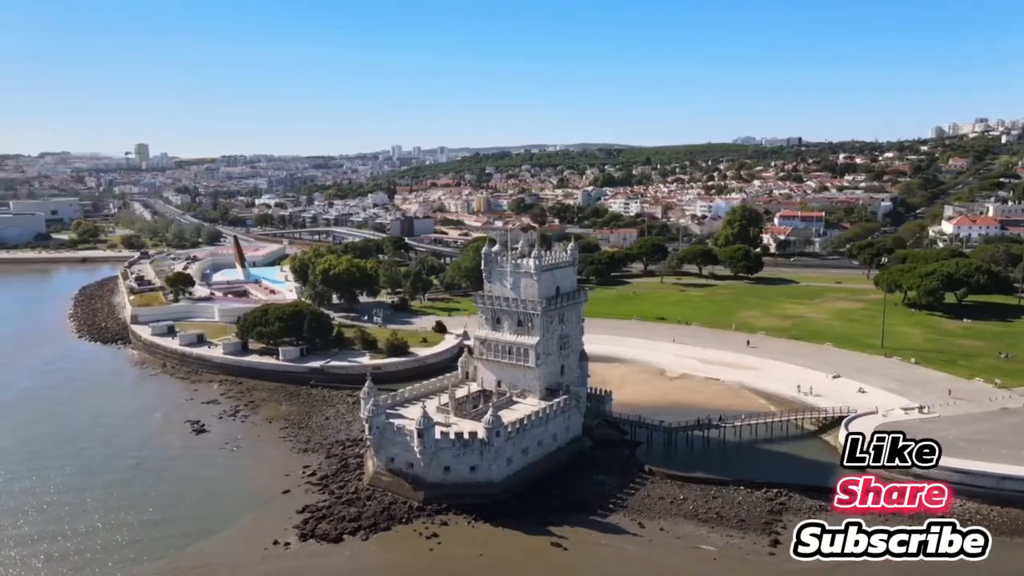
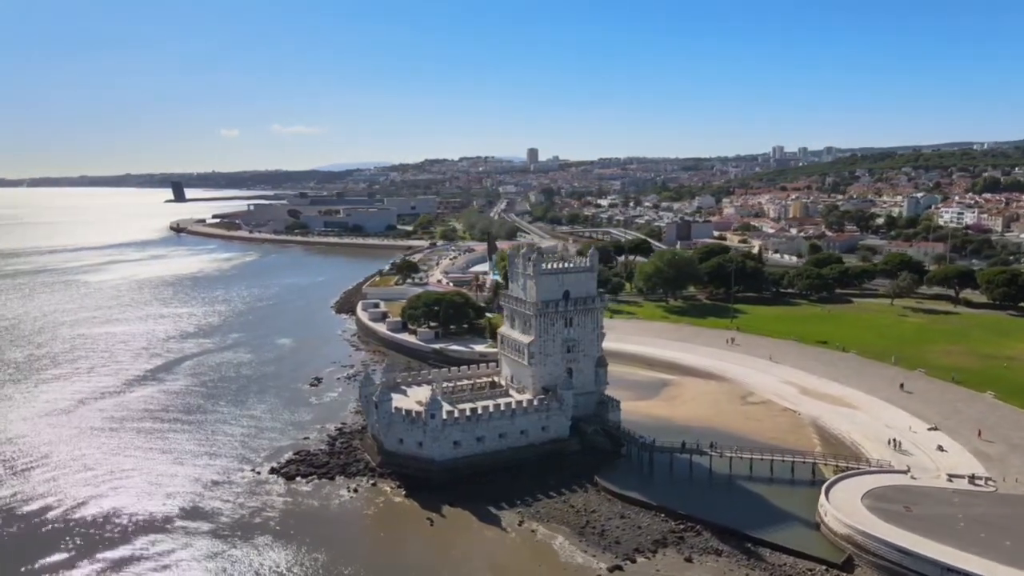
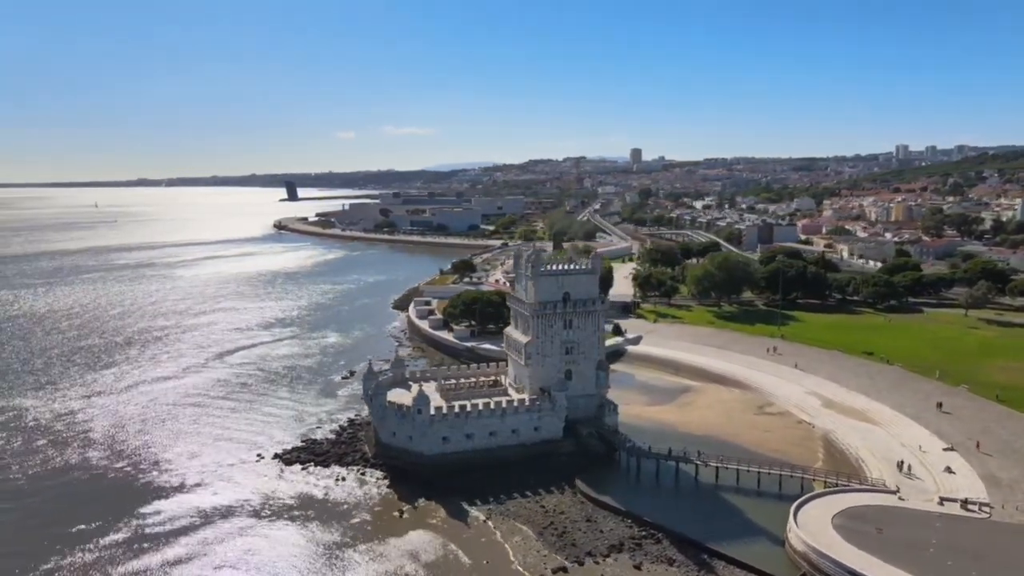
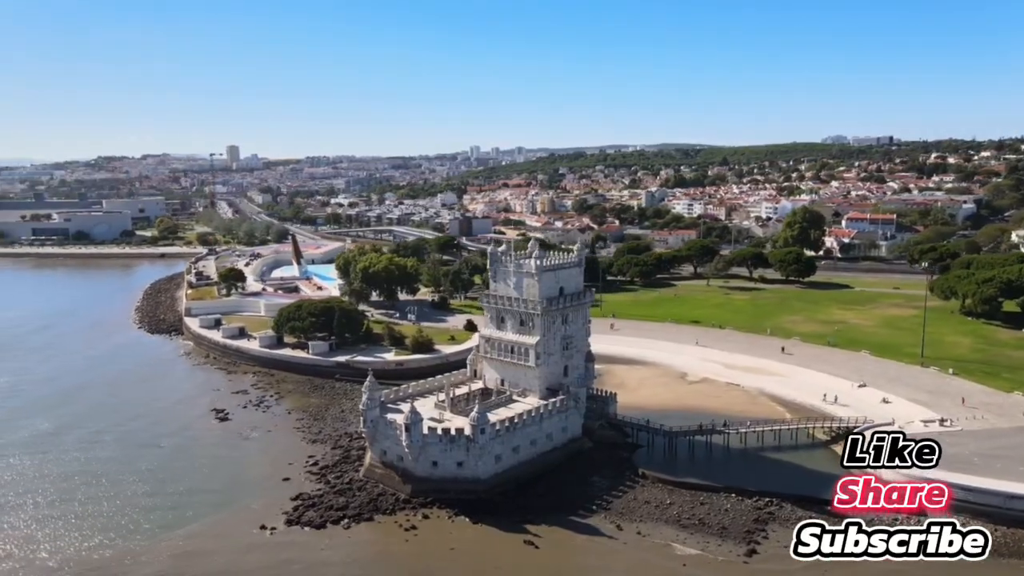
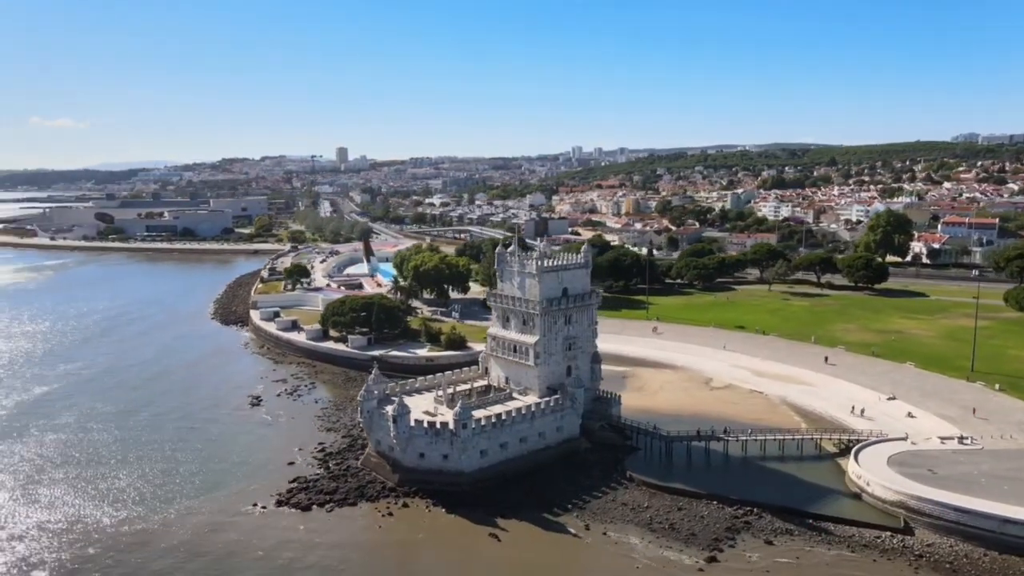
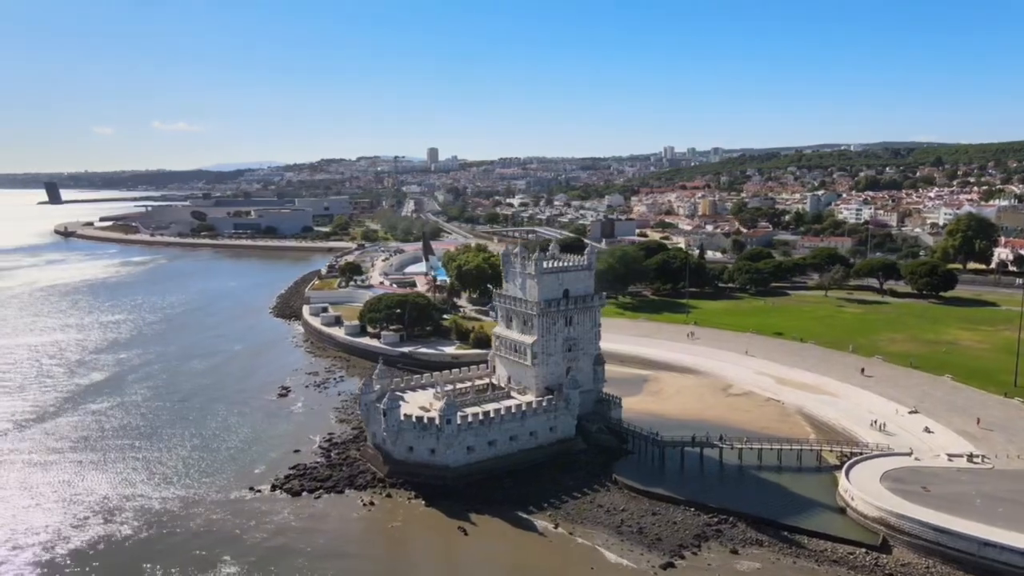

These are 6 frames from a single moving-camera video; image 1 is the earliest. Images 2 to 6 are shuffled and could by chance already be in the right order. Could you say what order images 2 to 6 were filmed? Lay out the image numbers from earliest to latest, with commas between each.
4, 5, 6, 2, 3
